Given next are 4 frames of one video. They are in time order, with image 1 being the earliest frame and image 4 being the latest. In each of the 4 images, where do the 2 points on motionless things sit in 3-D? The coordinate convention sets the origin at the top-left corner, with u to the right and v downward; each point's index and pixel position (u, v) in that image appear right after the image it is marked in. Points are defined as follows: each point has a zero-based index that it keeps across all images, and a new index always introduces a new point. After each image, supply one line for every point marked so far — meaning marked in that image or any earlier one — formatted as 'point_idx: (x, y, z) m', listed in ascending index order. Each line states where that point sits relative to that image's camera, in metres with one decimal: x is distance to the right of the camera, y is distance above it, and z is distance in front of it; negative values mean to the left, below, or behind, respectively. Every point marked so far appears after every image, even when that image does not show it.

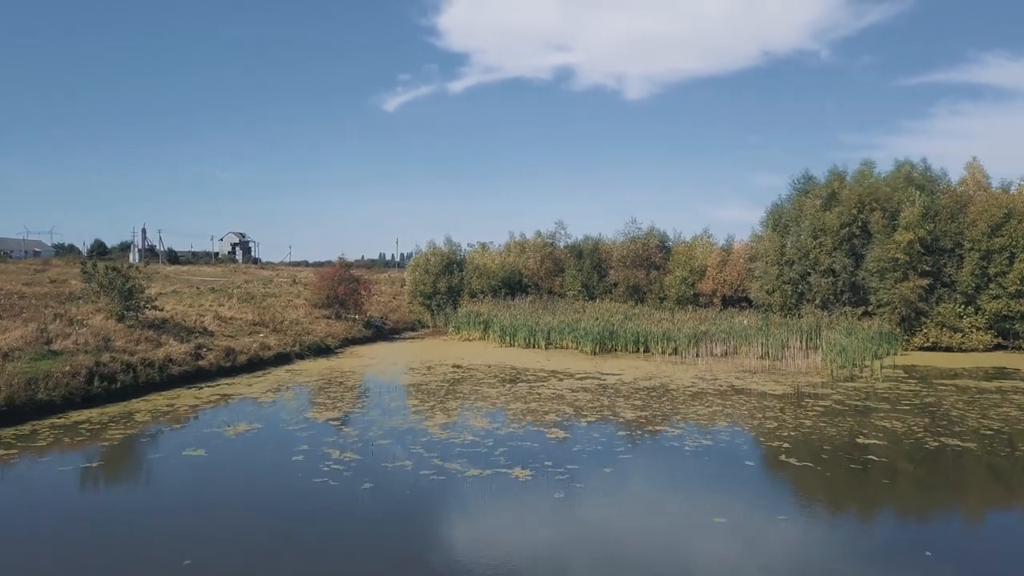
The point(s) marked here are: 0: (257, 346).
0: (-5.9, -1.4, +18.9) m
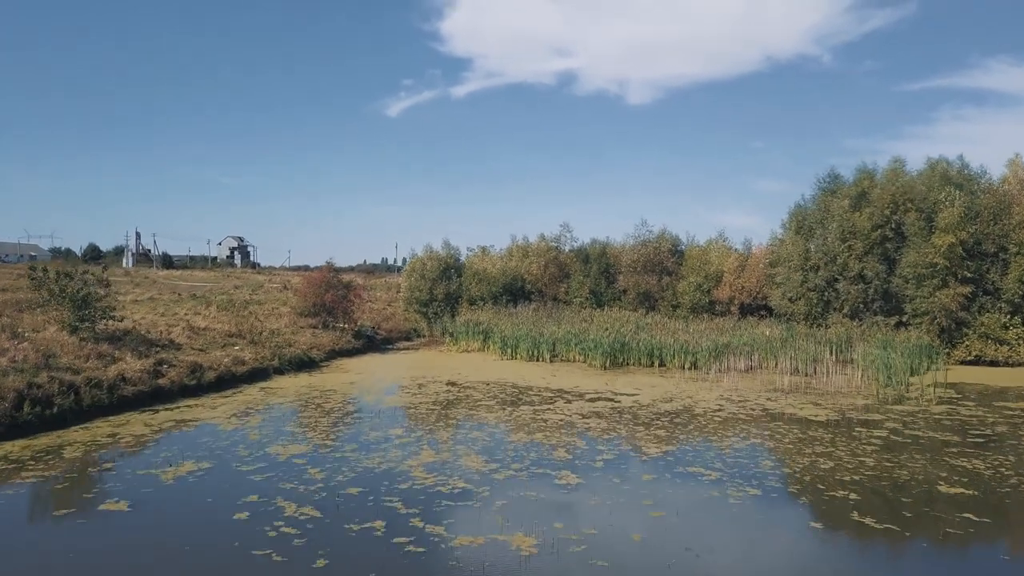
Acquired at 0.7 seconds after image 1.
0: (-5.8, -1.5, +16.9) m
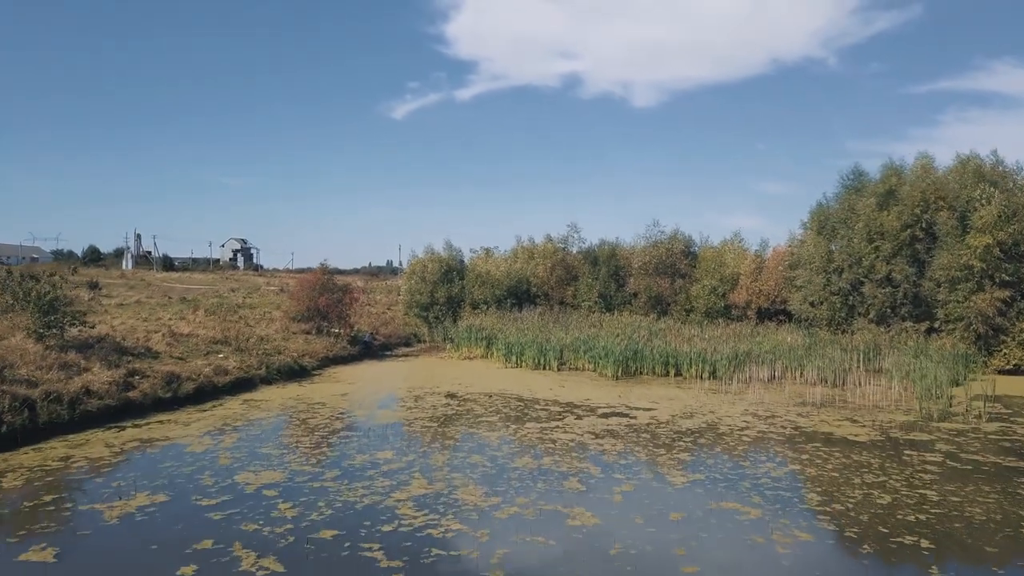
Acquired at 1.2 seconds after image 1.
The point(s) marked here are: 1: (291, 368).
0: (-5.7, -1.6, +15.6) m
1: (-4.9, -1.8, +18.3) m
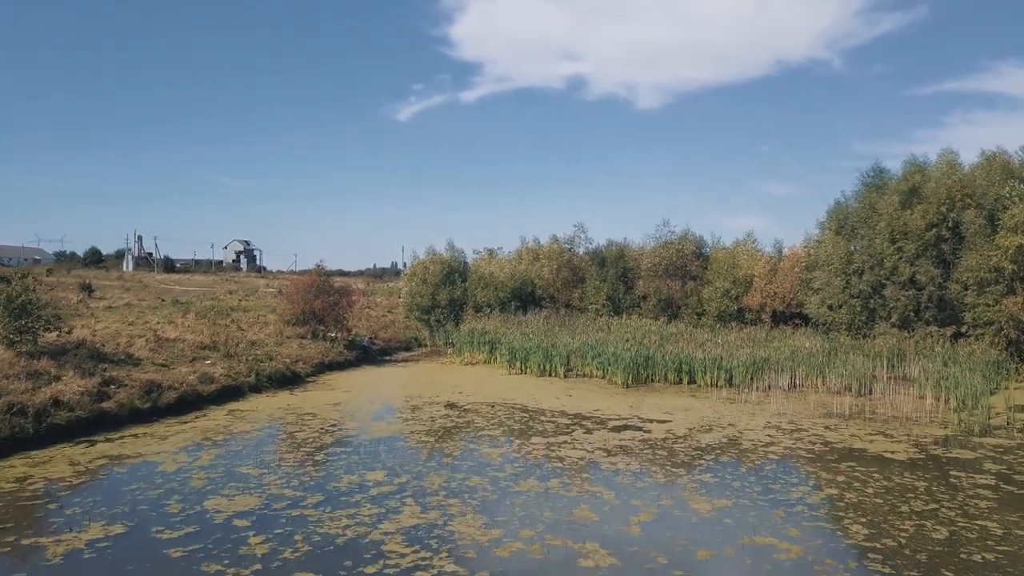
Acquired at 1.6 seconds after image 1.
0: (-5.7, -1.6, +14.7) m
1: (-4.8, -1.8, +17.3) m
